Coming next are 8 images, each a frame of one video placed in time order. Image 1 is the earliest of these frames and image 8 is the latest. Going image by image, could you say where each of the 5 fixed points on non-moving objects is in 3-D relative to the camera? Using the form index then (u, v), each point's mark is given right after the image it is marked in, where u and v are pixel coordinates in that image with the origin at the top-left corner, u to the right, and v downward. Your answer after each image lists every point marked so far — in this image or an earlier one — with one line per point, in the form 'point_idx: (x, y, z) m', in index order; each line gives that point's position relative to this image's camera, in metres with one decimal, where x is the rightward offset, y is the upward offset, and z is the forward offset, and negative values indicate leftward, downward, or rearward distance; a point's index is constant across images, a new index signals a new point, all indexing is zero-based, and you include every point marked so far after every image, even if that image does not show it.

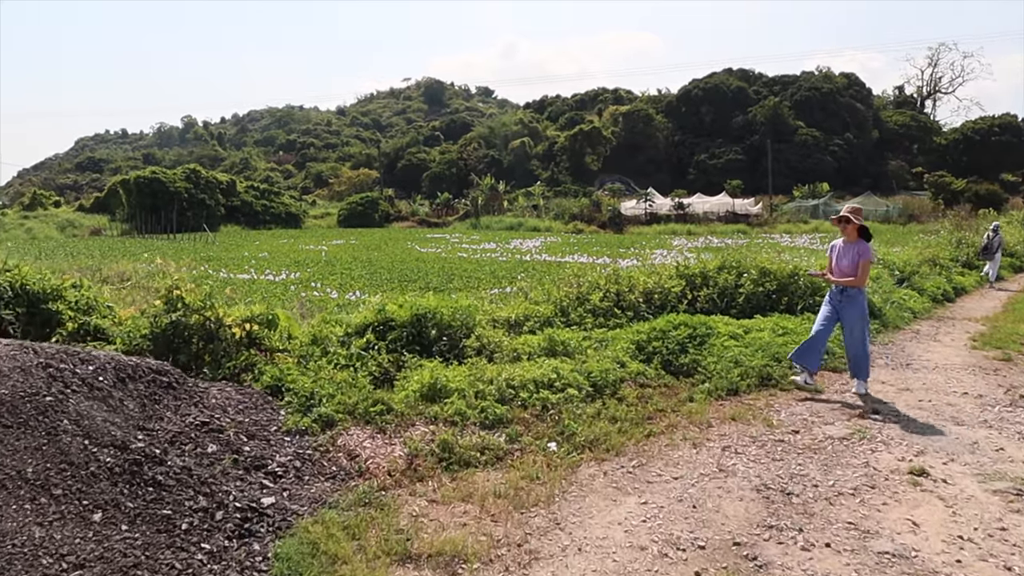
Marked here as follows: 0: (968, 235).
0: (+8.3, +1.0, +20.0) m
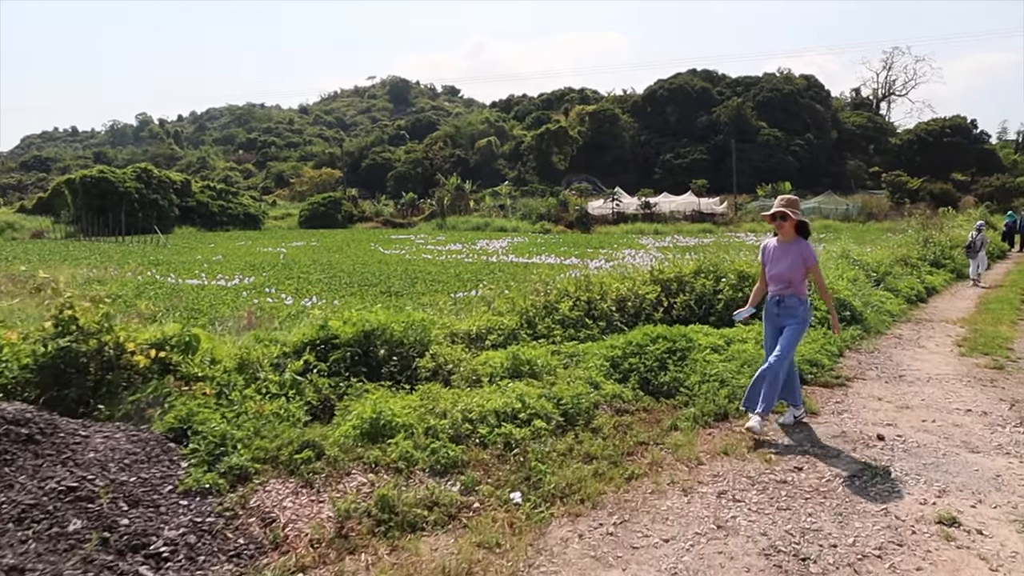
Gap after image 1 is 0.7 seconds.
0: (+7.6, +1.0, +19.5) m
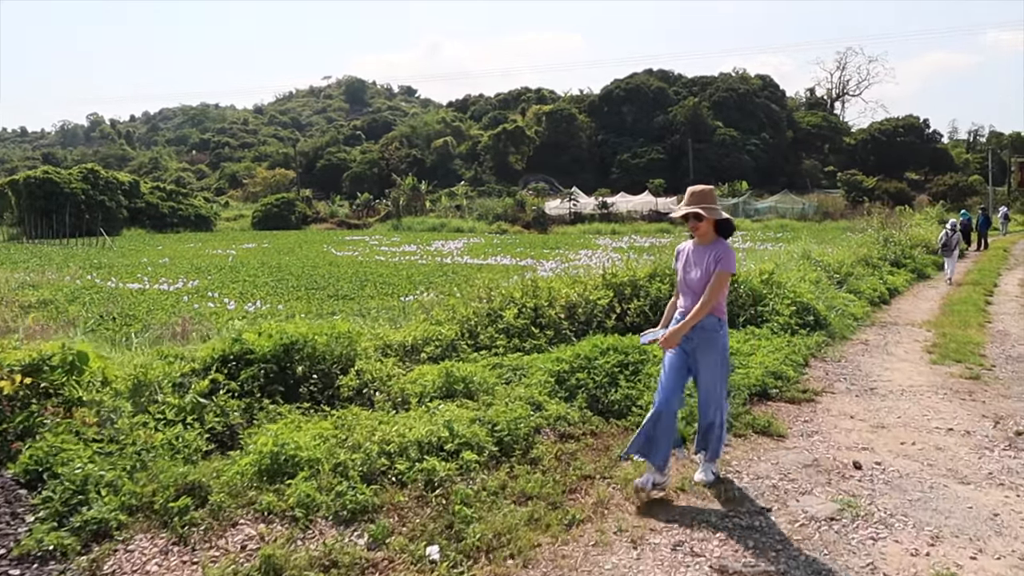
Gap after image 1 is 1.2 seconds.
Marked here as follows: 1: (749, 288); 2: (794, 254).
0: (+6.8, +1.0, +19.1) m
1: (+2.0, 0.0, +9.1) m
2: (+3.6, +0.4, +13.9) m
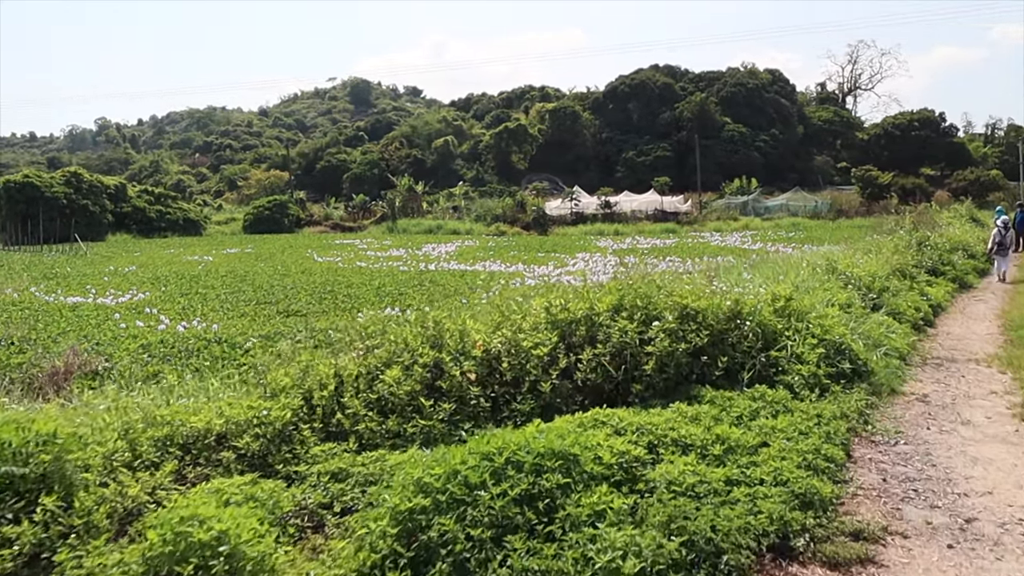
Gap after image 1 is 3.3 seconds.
0: (+6.3, +0.8, +16.3) m
1: (+1.4, -0.2, +6.3) m
2: (+3.1, +0.3, +11.1) m
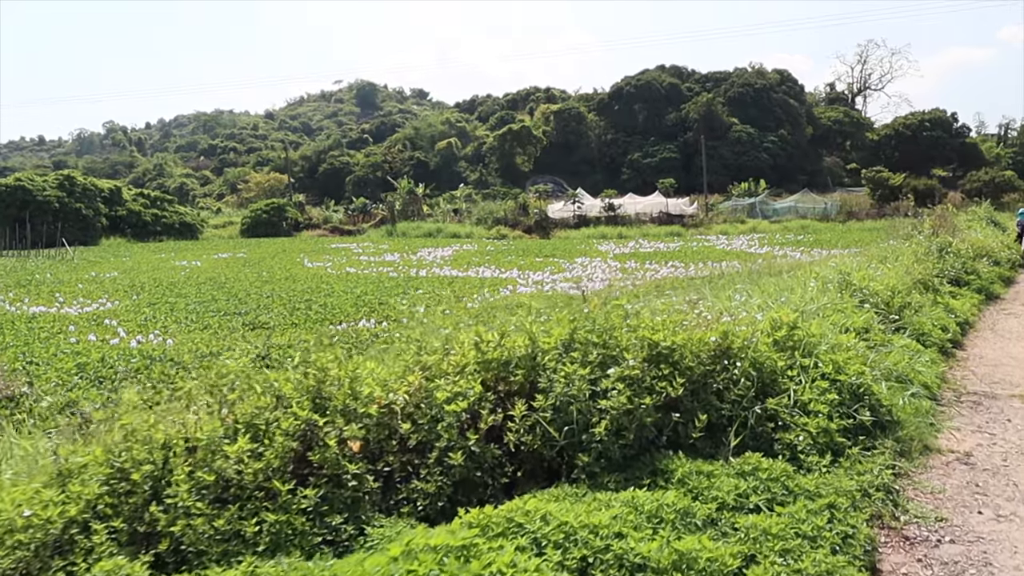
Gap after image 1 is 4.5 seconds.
0: (+6.0, +0.6, +14.8) m
1: (+1.1, -0.4, +4.9) m
2: (+2.8, +0.1, +9.7) m
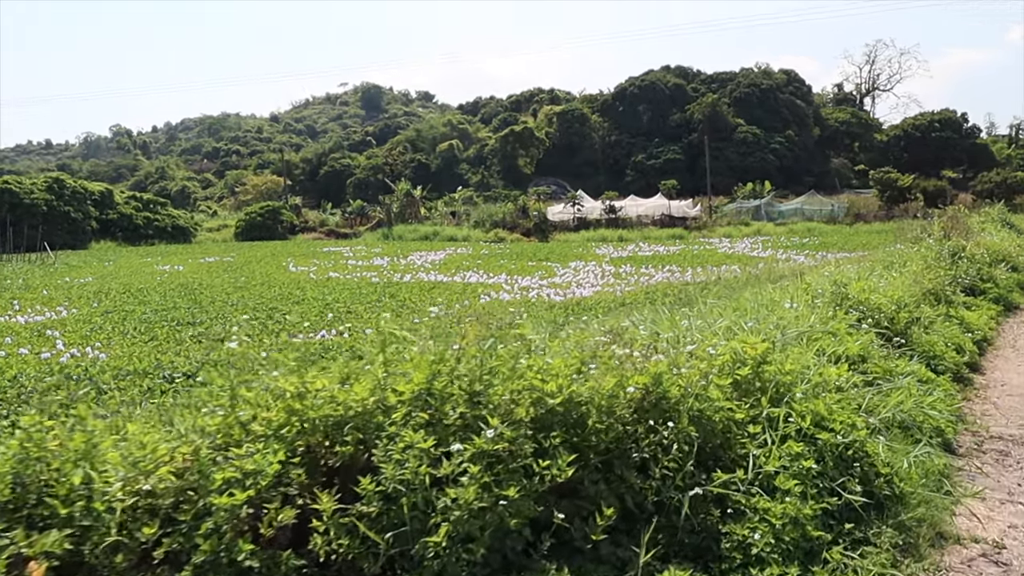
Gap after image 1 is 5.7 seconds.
0: (+5.6, +0.5, +13.4) m
1: (+0.6, -0.4, +3.5) m
2: (+2.3, 0.0, +8.2) m
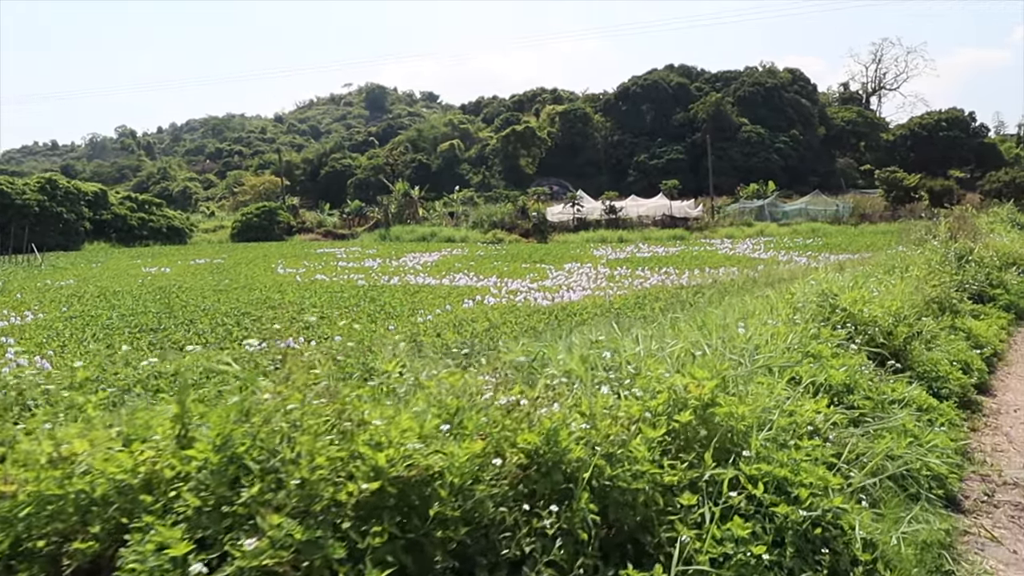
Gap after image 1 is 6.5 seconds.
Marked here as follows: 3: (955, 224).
0: (+5.3, +0.5, +12.4) m
1: (+0.2, -0.5, +2.5) m
2: (+2.0, 0.0, +7.3) m
3: (+6.1, +0.9, +14.9) m
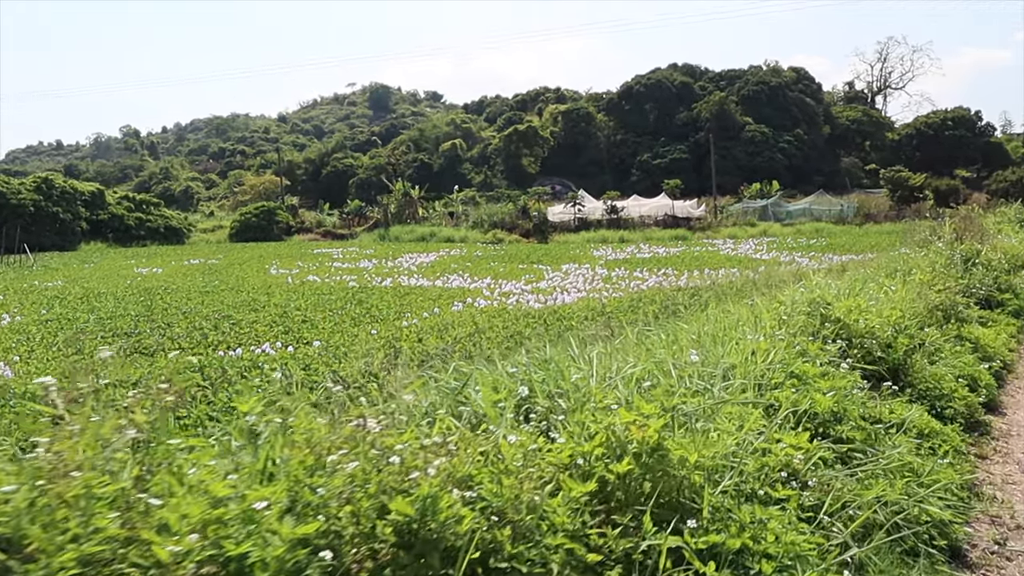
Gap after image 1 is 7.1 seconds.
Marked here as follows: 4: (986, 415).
0: (+5.1, +0.4, +11.7) m
1: (0.0, -0.6, +1.9) m
2: (+1.8, -0.1, +6.6) m
3: (+5.9, +0.8, +14.3) m
4: (+2.5, -0.7, +5.7) m
